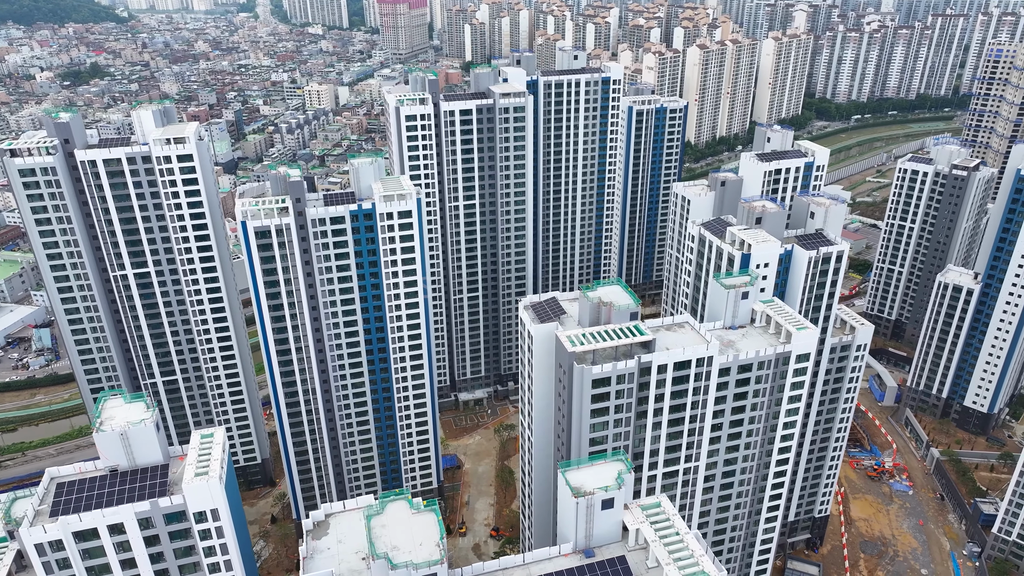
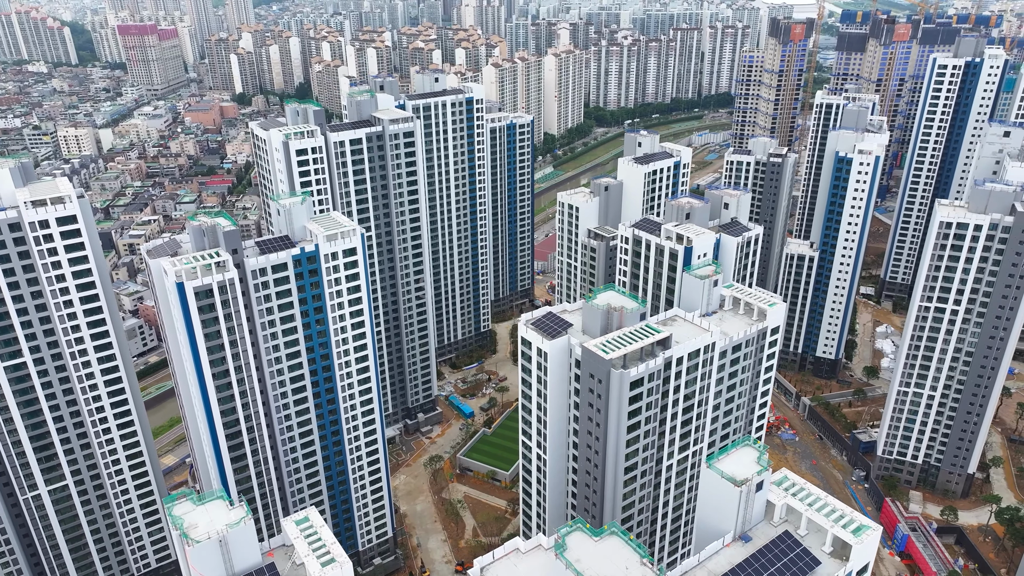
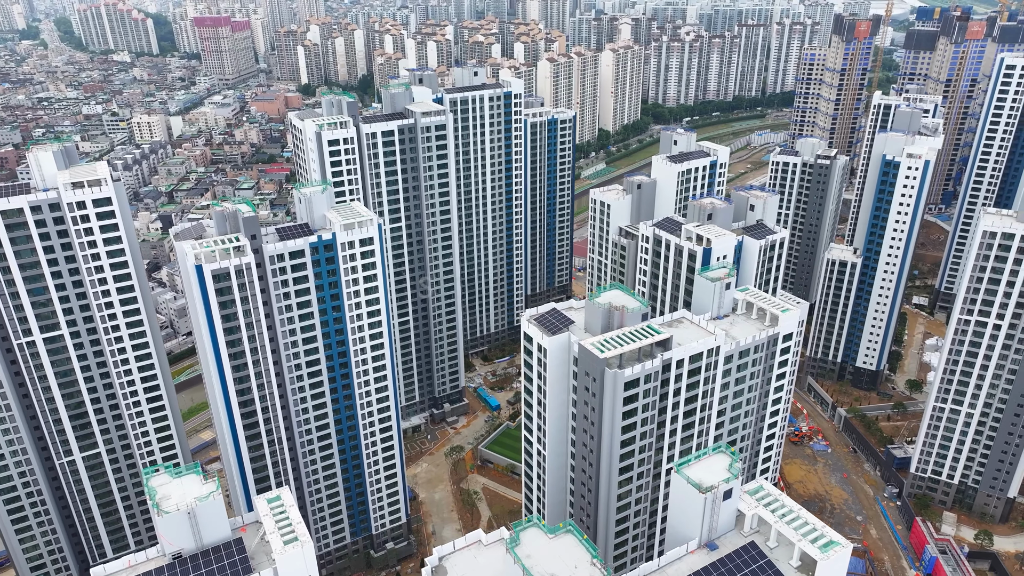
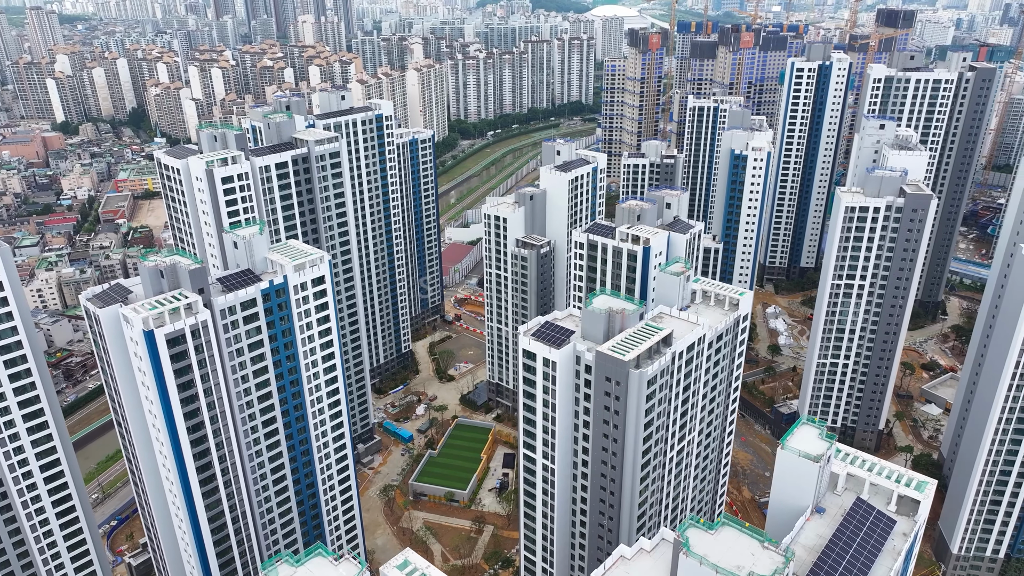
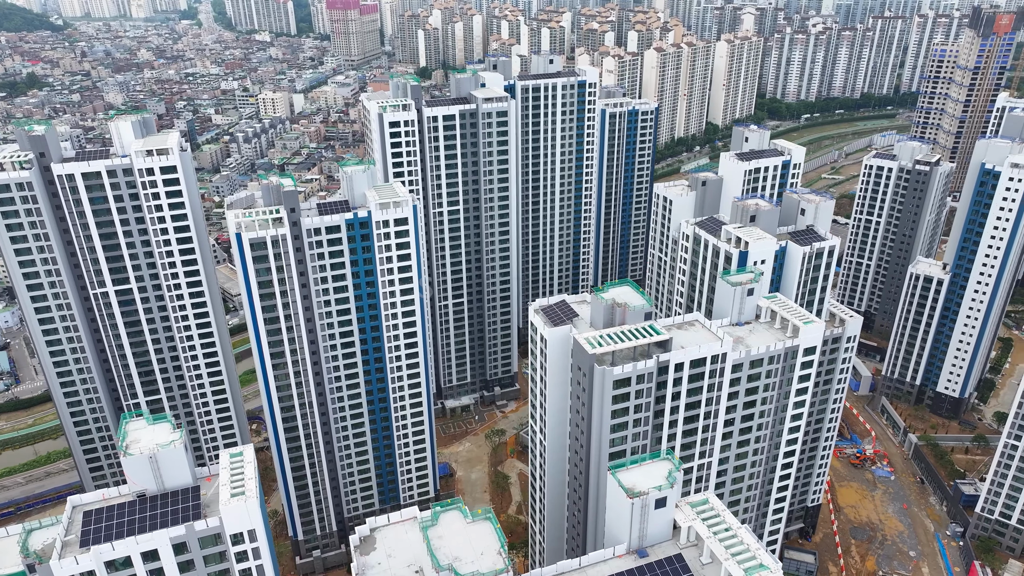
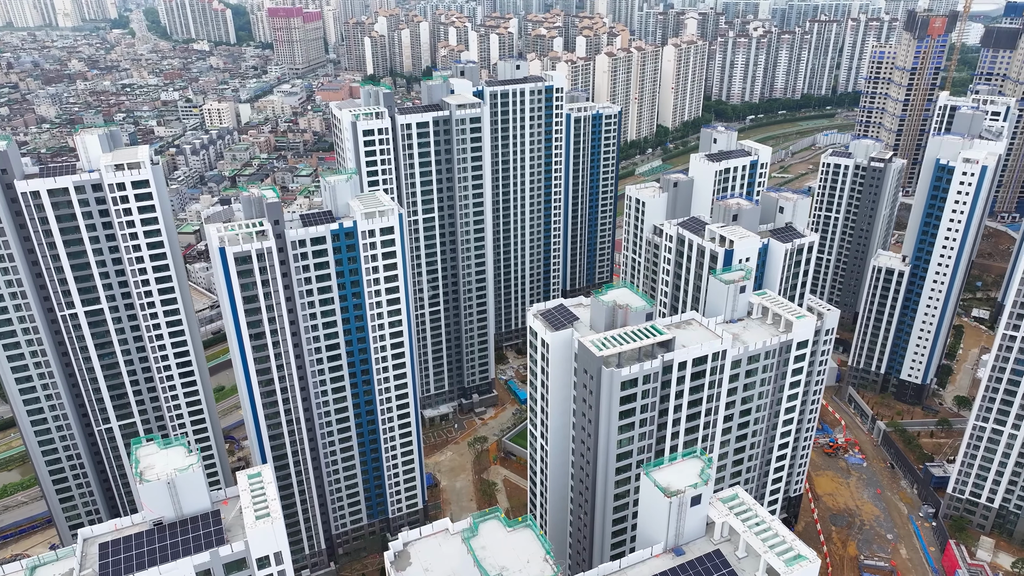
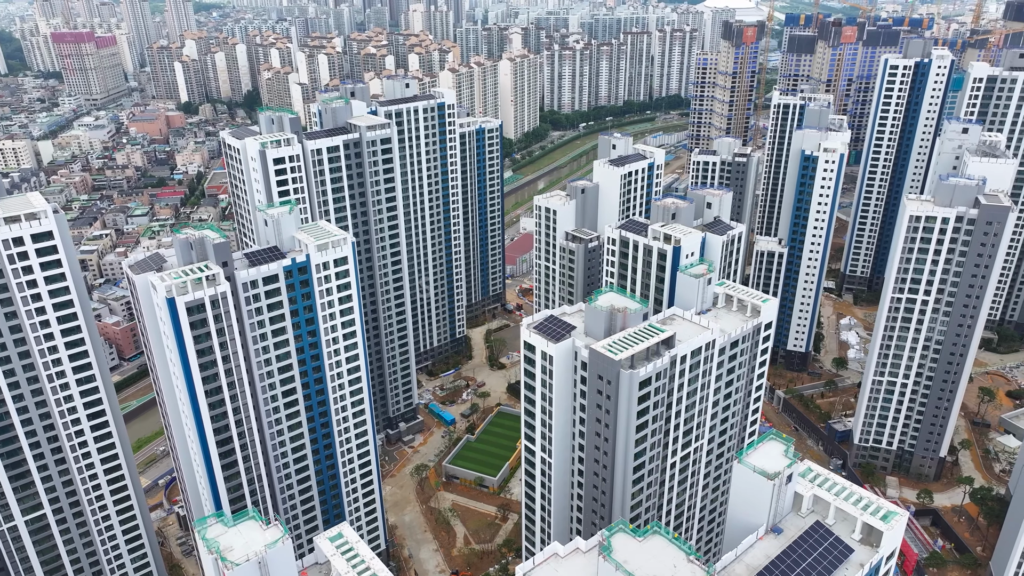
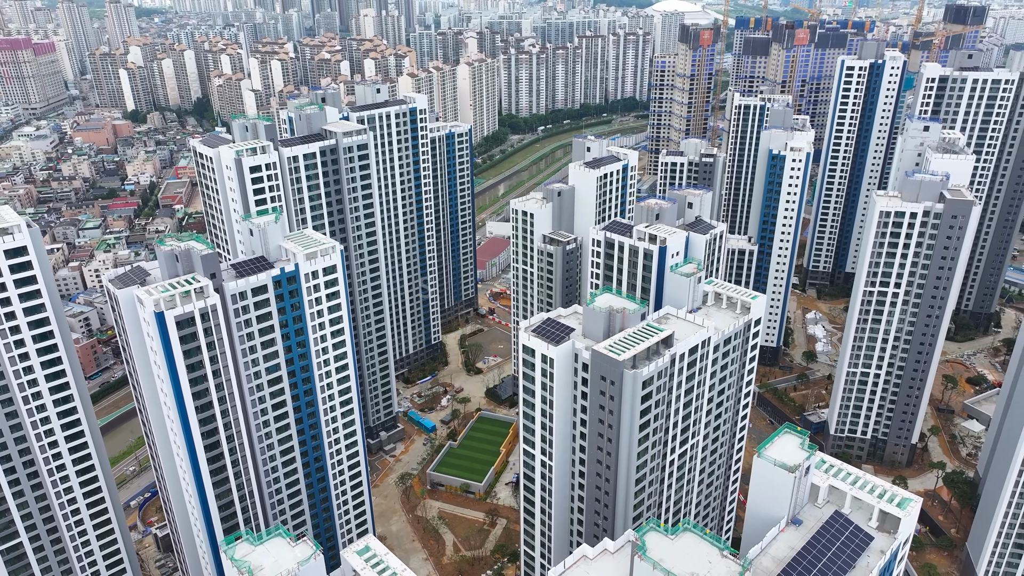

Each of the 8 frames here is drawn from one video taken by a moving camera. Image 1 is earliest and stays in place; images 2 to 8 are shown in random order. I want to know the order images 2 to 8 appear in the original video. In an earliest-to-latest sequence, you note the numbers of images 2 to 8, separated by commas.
5, 6, 3, 2, 7, 8, 4
